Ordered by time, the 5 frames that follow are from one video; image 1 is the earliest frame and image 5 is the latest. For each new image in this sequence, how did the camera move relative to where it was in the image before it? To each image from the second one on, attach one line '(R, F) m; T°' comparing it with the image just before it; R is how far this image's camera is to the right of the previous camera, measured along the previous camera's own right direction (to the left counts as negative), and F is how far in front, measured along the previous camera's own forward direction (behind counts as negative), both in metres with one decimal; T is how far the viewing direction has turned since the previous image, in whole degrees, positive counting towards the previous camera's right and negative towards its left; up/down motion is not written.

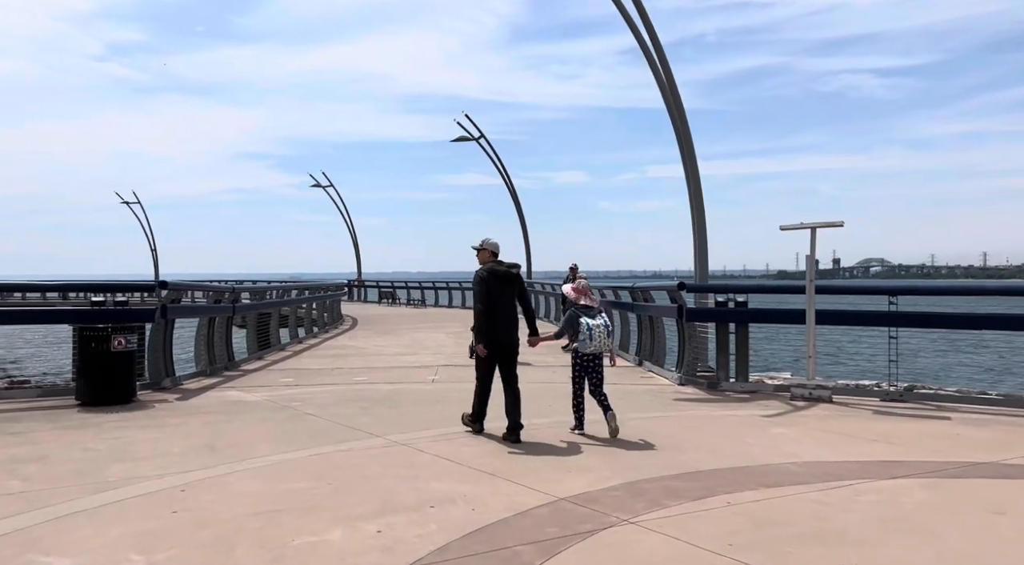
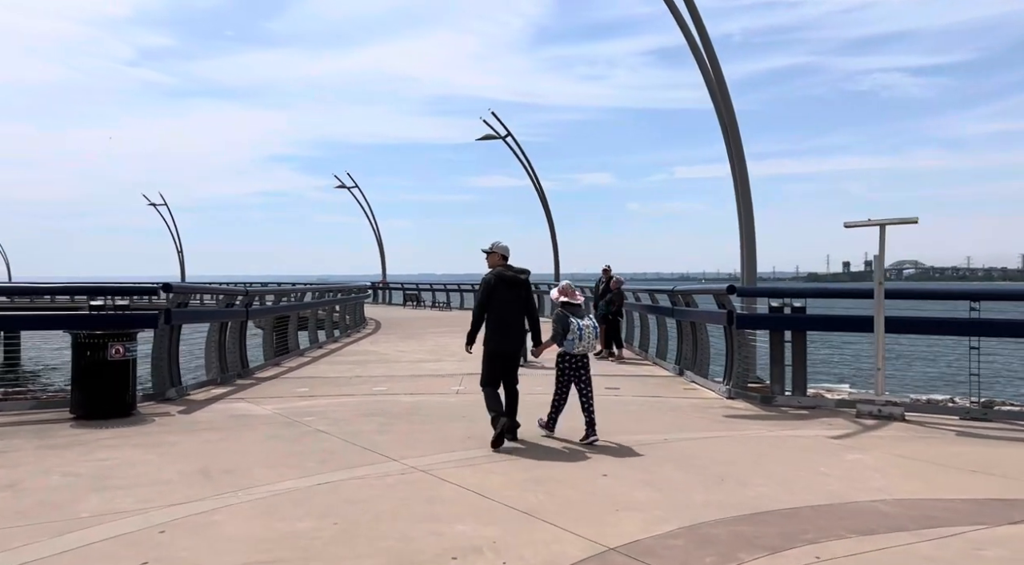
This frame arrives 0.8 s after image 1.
(-0.1, +0.8) m; -2°
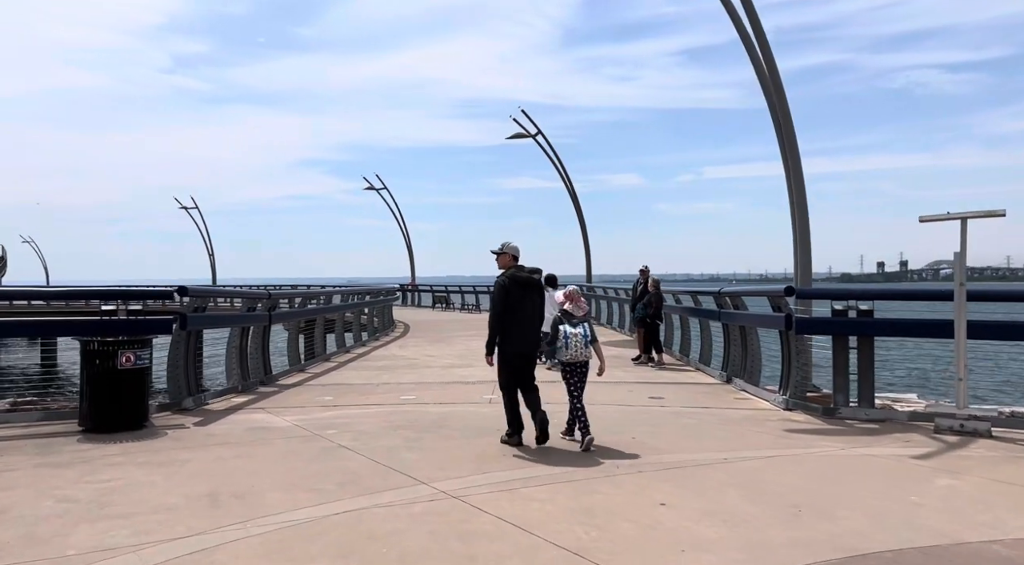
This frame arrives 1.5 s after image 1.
(-0.1, +0.6) m; -2°
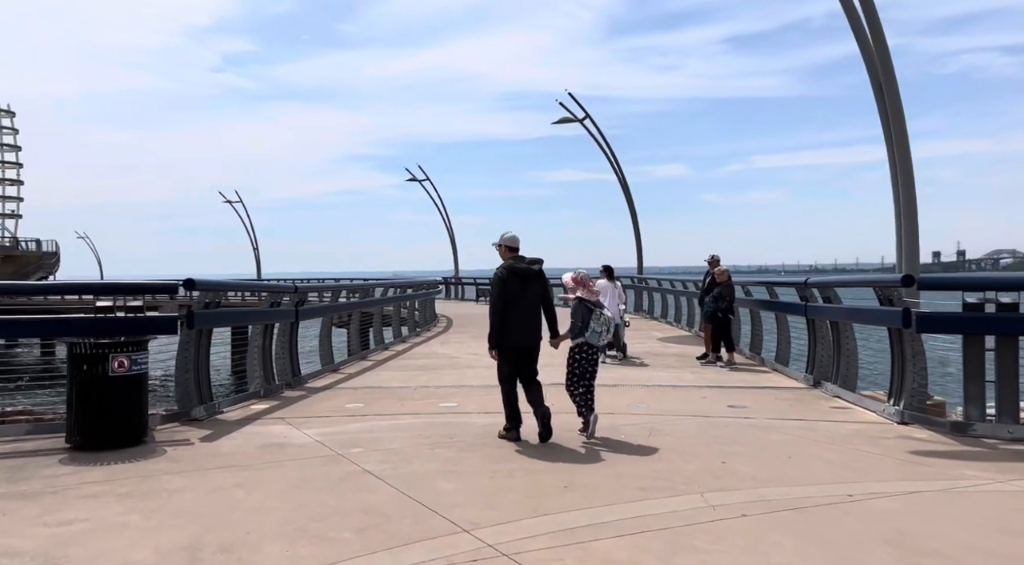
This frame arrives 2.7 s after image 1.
(-0.1, +1.1) m; -3°
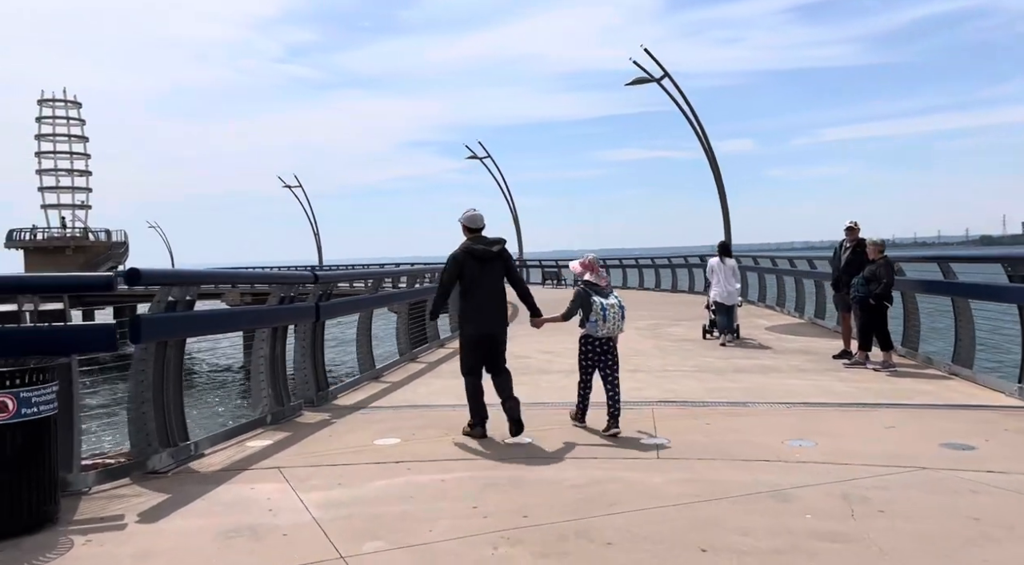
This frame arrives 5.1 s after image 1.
(-0.2, +2.3) m; -5°
